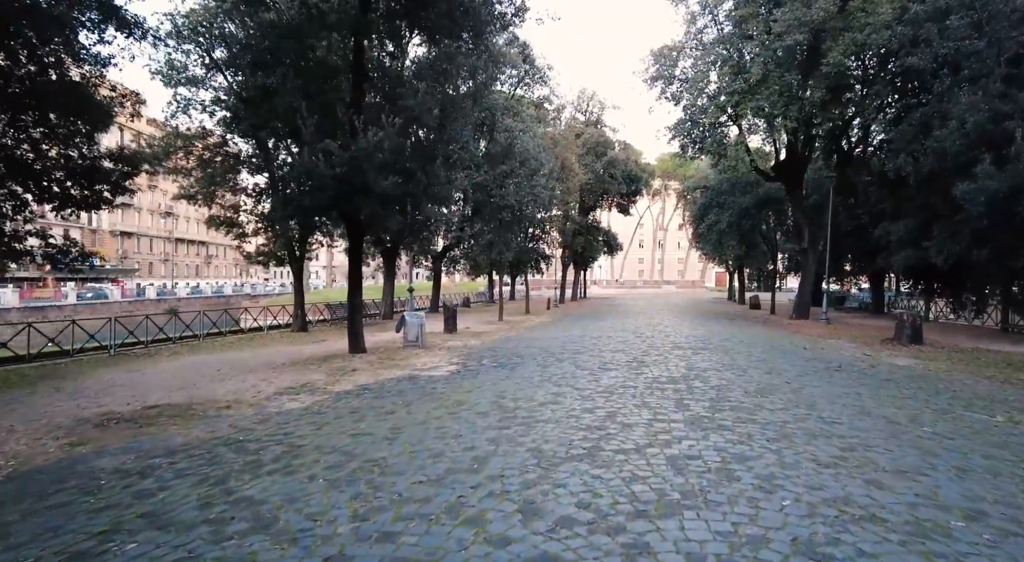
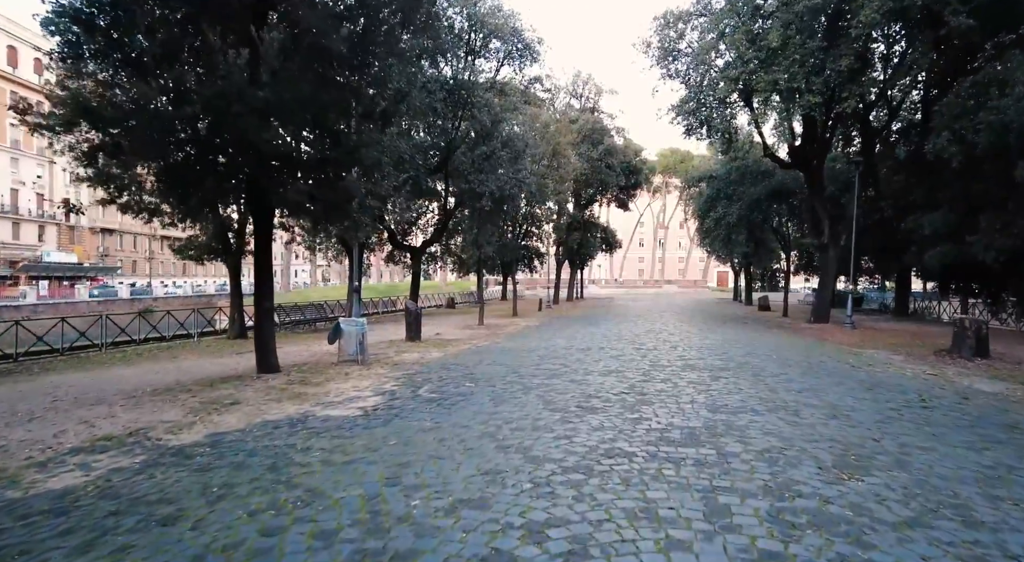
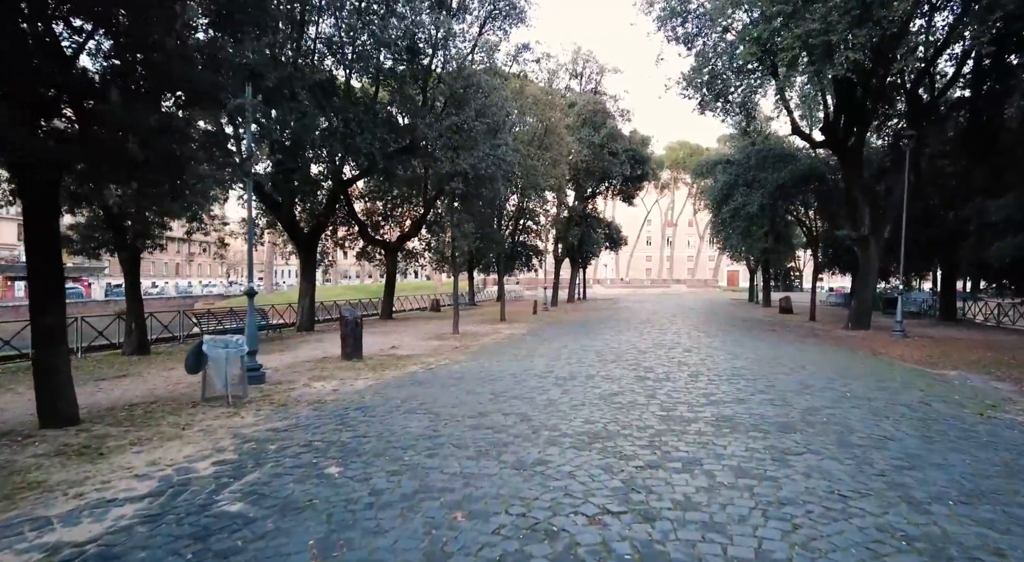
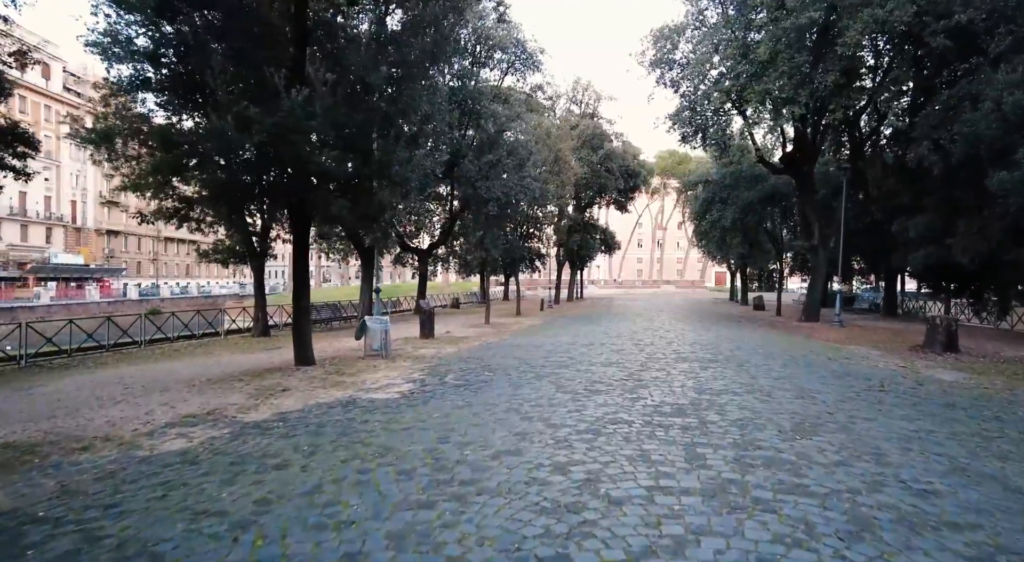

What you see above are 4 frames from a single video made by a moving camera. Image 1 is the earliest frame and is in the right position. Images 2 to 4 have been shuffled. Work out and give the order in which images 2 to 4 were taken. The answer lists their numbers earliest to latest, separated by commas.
4, 2, 3
